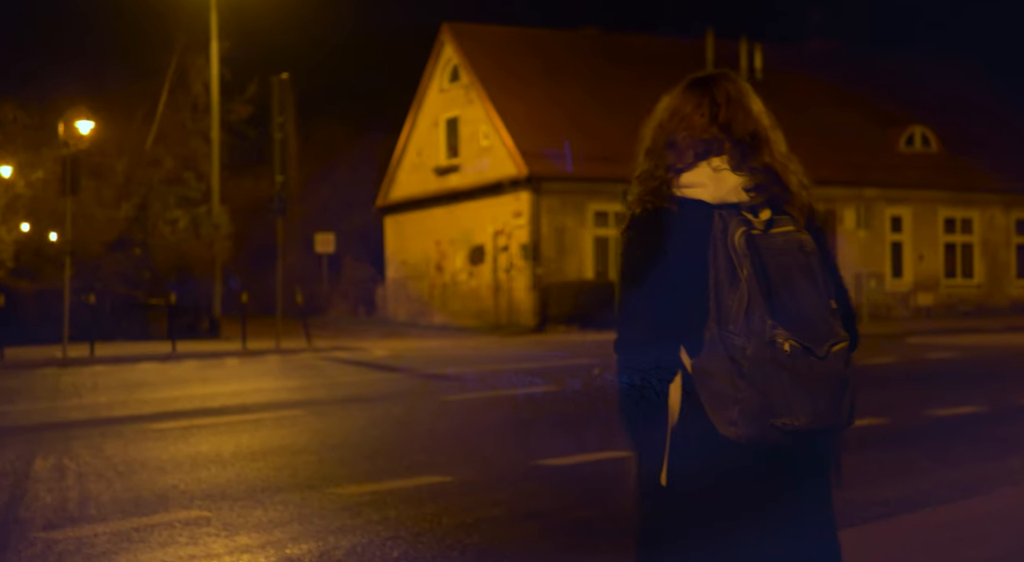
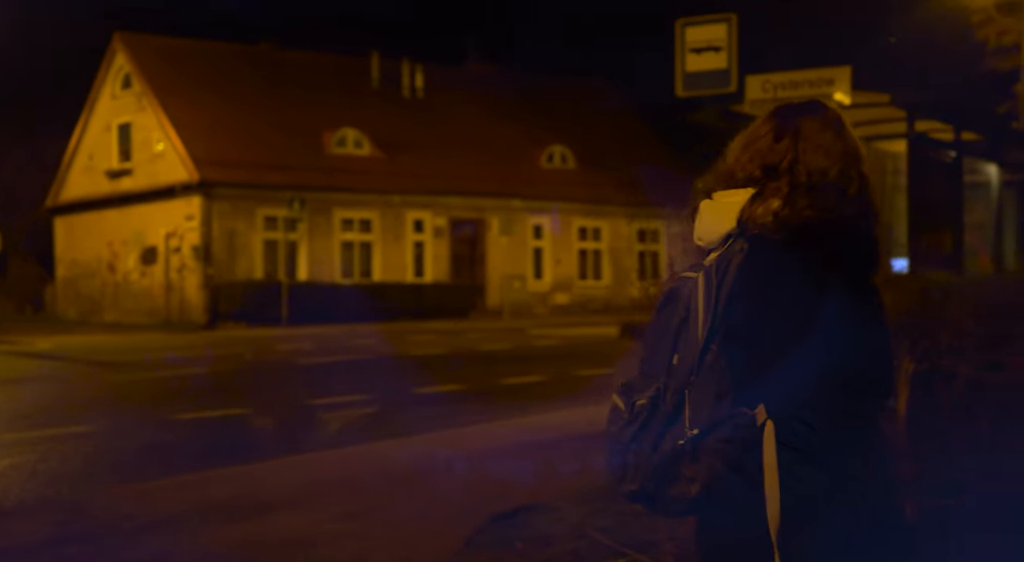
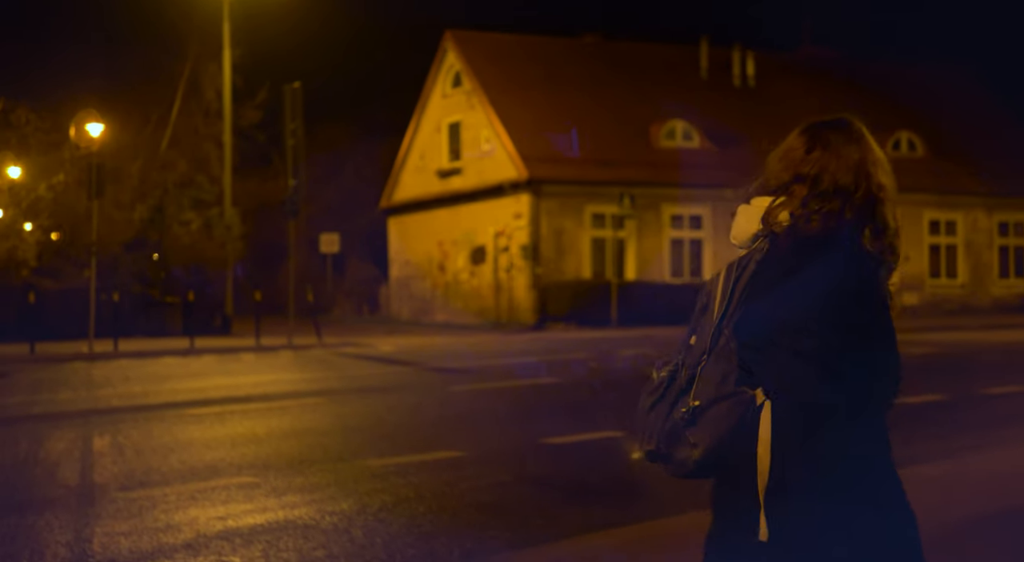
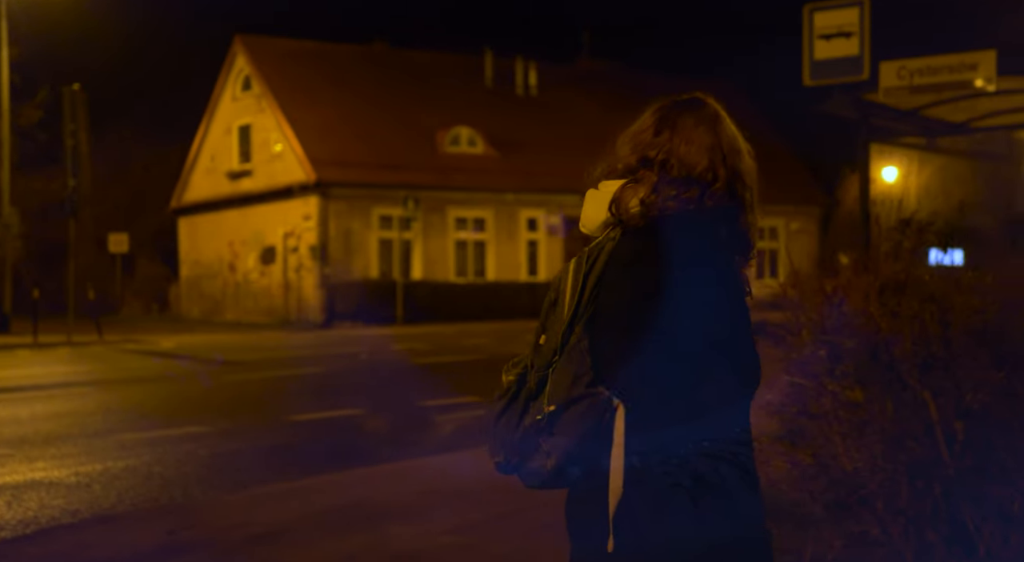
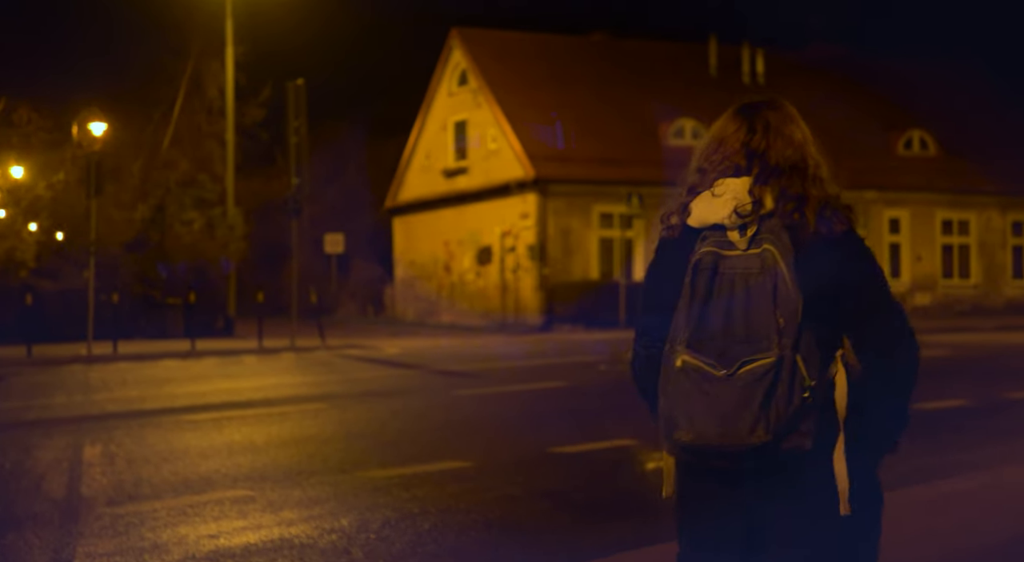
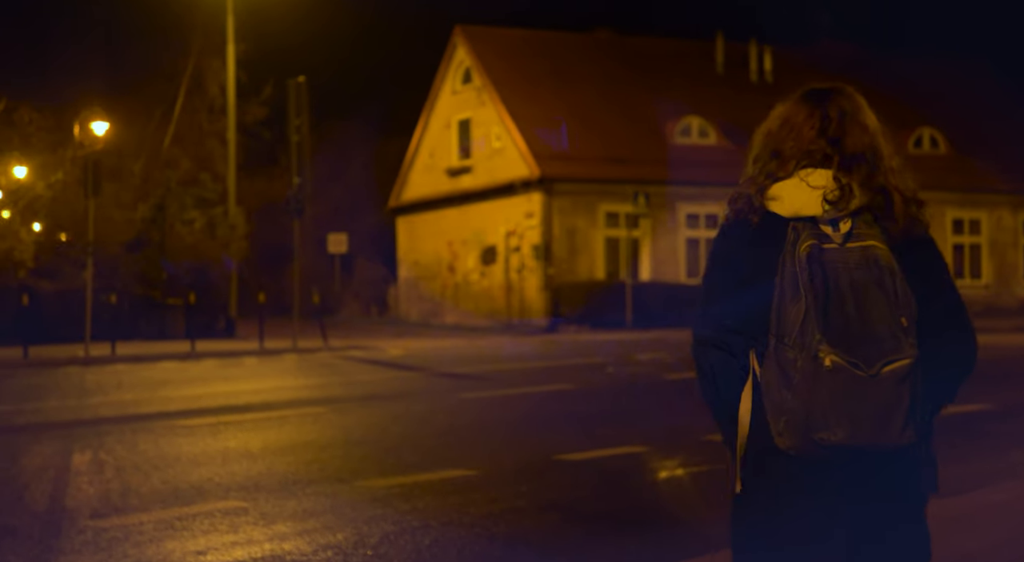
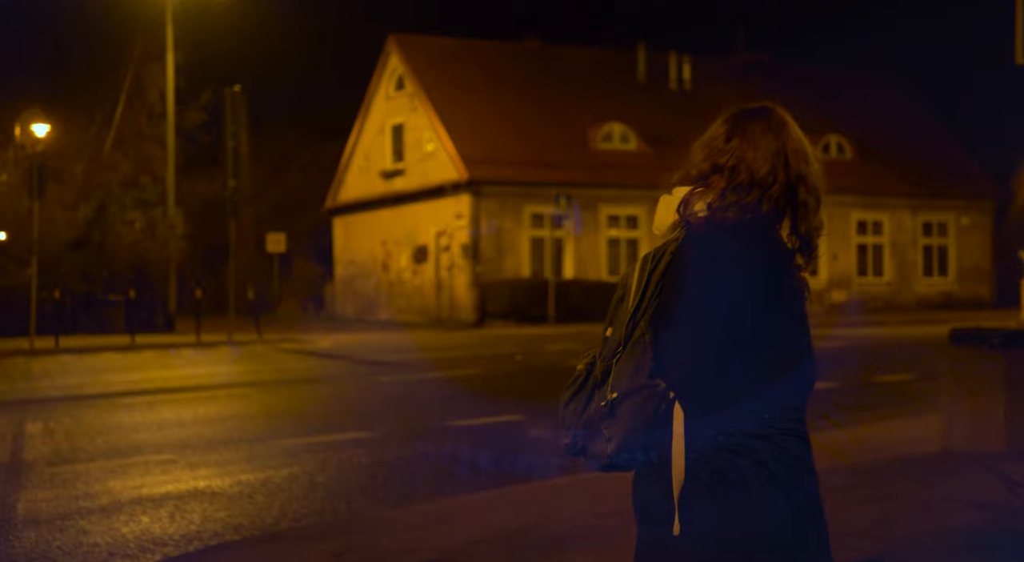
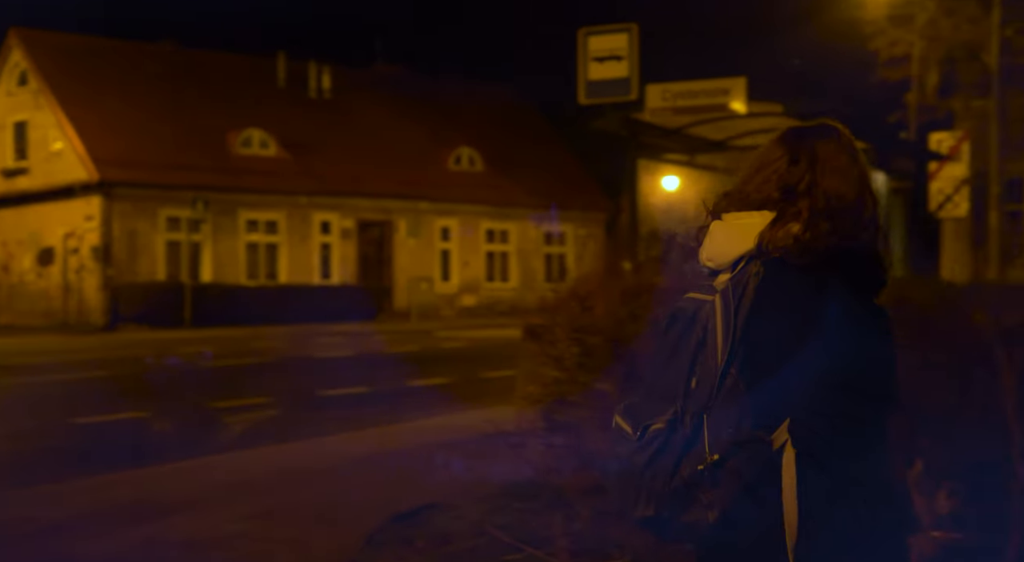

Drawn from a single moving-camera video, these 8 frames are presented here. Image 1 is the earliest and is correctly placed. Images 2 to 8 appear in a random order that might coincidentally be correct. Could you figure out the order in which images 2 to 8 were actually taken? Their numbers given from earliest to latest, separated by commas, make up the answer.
6, 5, 3, 7, 4, 2, 8
